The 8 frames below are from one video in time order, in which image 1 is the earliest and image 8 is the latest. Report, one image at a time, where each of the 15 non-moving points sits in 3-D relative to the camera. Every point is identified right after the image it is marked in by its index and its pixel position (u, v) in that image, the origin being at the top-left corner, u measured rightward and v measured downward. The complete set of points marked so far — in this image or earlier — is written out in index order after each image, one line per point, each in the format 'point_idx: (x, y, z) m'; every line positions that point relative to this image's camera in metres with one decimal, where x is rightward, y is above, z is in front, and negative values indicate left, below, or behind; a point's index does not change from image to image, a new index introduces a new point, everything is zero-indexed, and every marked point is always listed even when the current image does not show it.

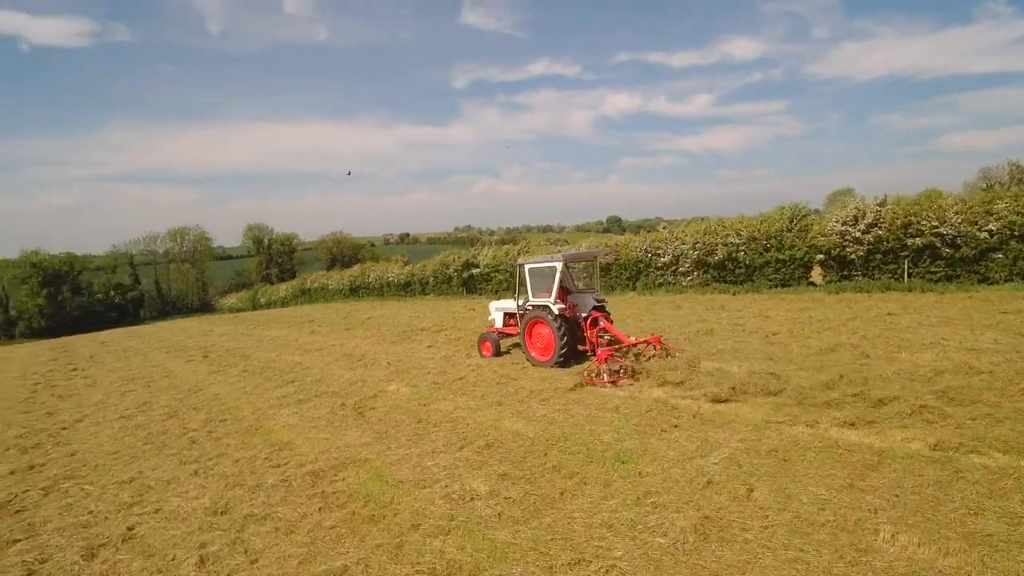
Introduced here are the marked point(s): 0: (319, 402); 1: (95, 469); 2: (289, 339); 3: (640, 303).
0: (-3.0, -1.7, +8.9) m
1: (-5.0, -2.2, +6.9) m
2: (-7.0, -1.6, +18.4) m
3: (+4.1, -0.5, +18.5) m
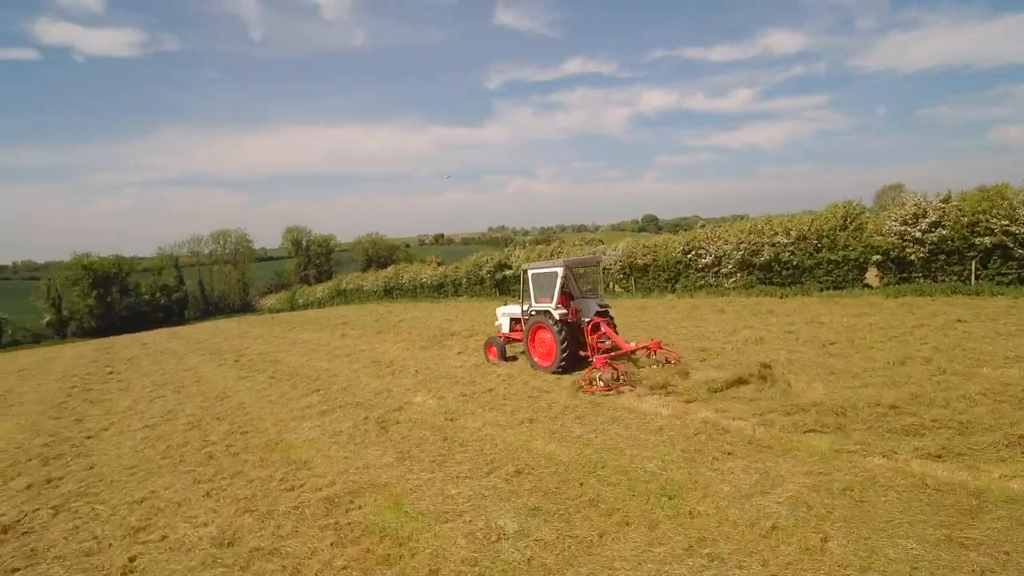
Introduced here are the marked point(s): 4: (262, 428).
0: (-2.5, -1.8, +8.5) m
1: (-4.6, -2.3, +6.6) m
2: (-6.0, -1.7, +18.2) m
3: (+5.1, -0.6, +17.6) m
4: (-3.6, -2.0, +8.3) m
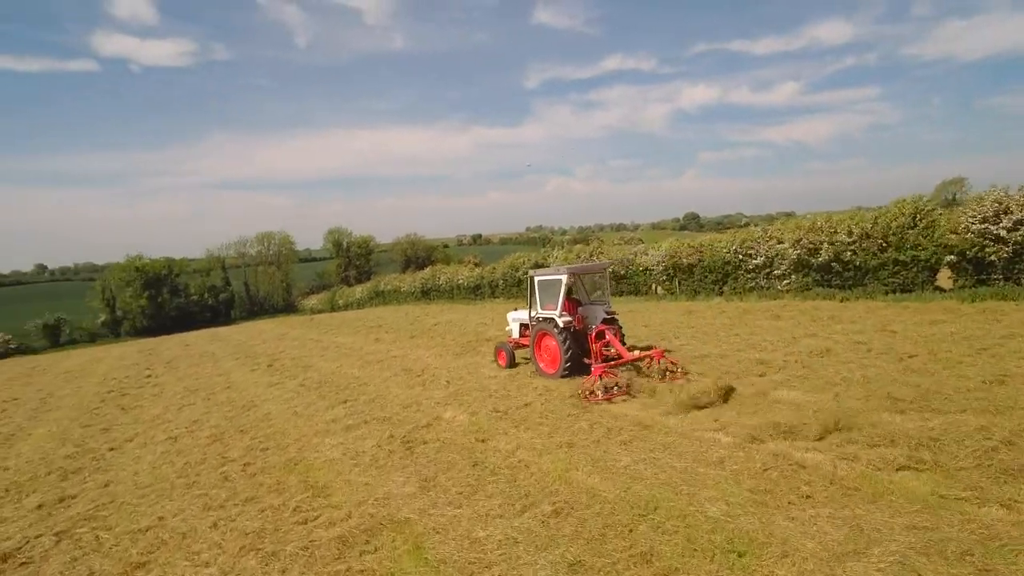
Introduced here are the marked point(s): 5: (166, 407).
0: (-2.0, -1.9, +7.9) m
1: (-4.2, -2.4, +6.2) m
2: (-4.8, -1.8, +17.8) m
3: (+6.2, -0.6, +16.5) m
4: (-3.1, -2.1, +7.9) m
5: (-6.9, -2.4, +11.6) m
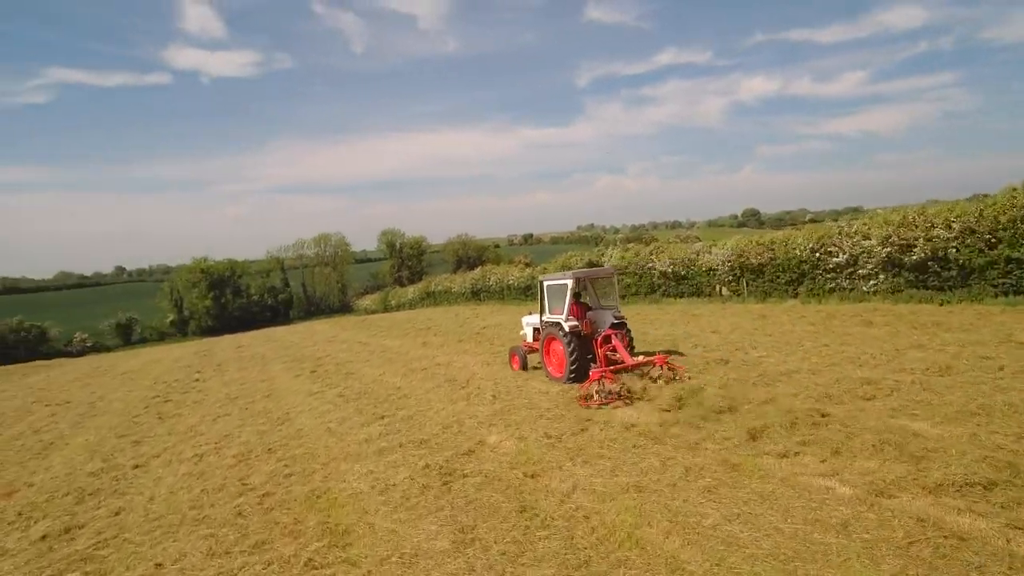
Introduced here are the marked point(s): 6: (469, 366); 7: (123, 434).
0: (-1.3, -2.0, +7.0) m
1: (-3.7, -2.4, +5.4) m
2: (-3.3, -1.8, +17.1) m
3: (+7.6, -0.7, +14.8) m
4: (-2.5, -2.2, +7.0) m
5: (-5.9, -2.5, +11.1) m
6: (-0.9, -1.7, +12.6) m
7: (-7.1, -2.7, +10.5) m
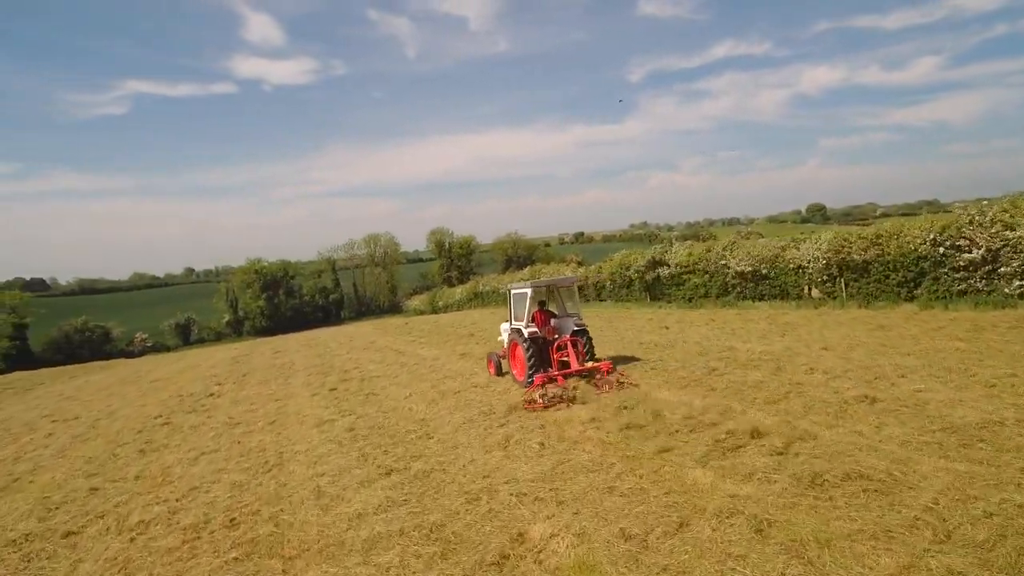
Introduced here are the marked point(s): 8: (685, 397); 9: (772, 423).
0: (-0.9, -2.1, +4.6) m
1: (-3.4, -2.6, +3.3) m
2: (-1.9, -1.9, +14.9) m
3: (+8.7, -0.8, +11.6) m
4: (-2.0, -2.3, +4.8) m
5: (-5.1, -2.6, +9.1) m
6: (0.0, -1.8, +10.2) m
7: (-6.3, -2.8, +8.7) m
8: (+2.4, -1.5, +7.9) m
9: (+2.9, -1.5, +6.5) m
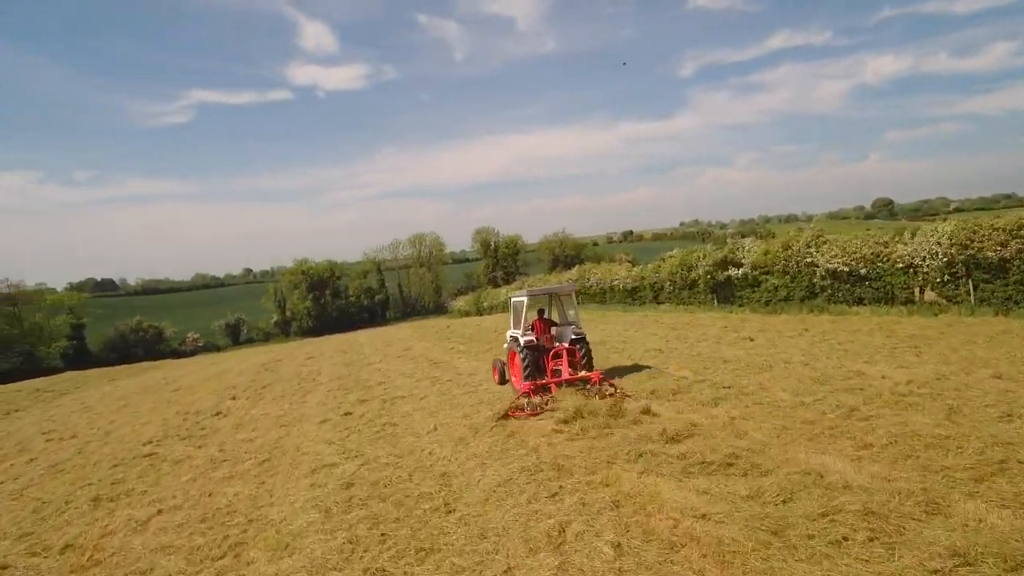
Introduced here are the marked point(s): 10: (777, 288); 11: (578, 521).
0: (-0.6, -2.2, +2.3) m
1: (-3.2, -2.6, +1.1) m
2: (-0.8, -2.0, +12.6) m
3: (+9.5, -0.8, +8.5) m
4: (-1.7, -2.4, +2.5) m
5: (-4.5, -2.7, +7.1) m
6: (+0.7, -1.9, +7.7) m
7: (-5.7, -2.9, +6.7) m
8: (+2.9, -1.6, +5.3) m
9: (+3.3, -1.6, +3.8) m
10: (+9.0, 0.0, +19.7) m
11: (+0.5, -1.9, +4.6) m
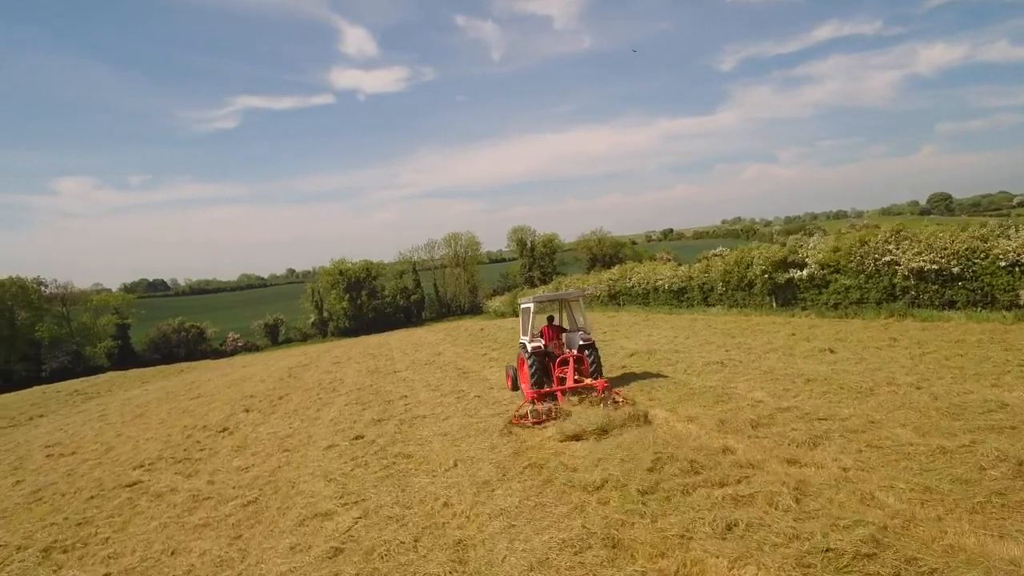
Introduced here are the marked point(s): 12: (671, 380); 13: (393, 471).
0: (-0.6, -2.3, +0.7) m
1: (-3.2, -2.7, -0.2) m
2: (-0.1, -2.1, +11.0) m
3: (+10.0, -0.9, +6.3) m
4: (-1.7, -2.4, +1.0) m
5: (-4.1, -2.7, +5.8) m
6: (+1.1, -1.9, +6.1) m
7: (-5.4, -2.9, +5.5) m
8: (+3.1, -1.7, +3.5) m
9: (+3.5, -1.7, +2.0) m
10: (+10.2, 0.0, +17.5) m
11: (+0.7, -2.0, +3.0) m
12: (+2.7, -1.7, +9.9) m
13: (-1.5, -2.3, +6.9) m
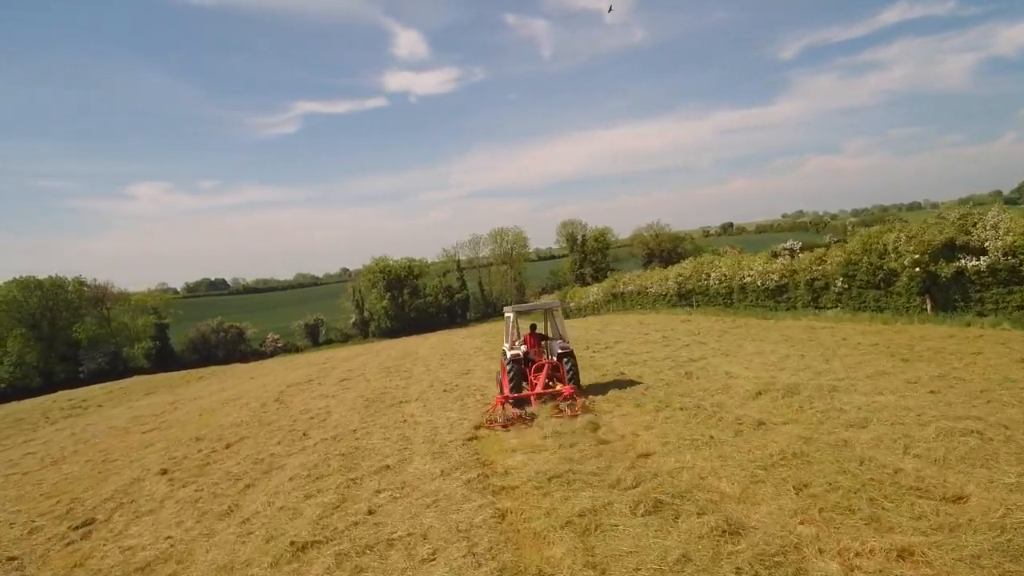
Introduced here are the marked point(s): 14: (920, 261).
0: (-0.9, -2.3, -4.2) m
1: (-3.6, -2.7, -4.9) m
2: (+0.4, -2.1, +6.0) m
3: (+10.1, -0.9, +0.4) m
4: (-2.0, -2.5, -3.8) m
5: (-4.0, -2.7, +1.1) m
6: (+1.2, -1.9, +1.0) m
7: (-5.3, -3.0, +1.0) m
8: (+3.0, -1.7, -1.8) m
9: (+3.2, -1.7, -3.3) m
10: (+11.2, 0.0, +11.6) m
11: (+0.6, -2.0, -2.1) m
12: (+3.1, -1.7, +4.6) m
13: (-1.3, -2.3, +2.0) m
14: (+10.5, +0.8, +14.7) m
